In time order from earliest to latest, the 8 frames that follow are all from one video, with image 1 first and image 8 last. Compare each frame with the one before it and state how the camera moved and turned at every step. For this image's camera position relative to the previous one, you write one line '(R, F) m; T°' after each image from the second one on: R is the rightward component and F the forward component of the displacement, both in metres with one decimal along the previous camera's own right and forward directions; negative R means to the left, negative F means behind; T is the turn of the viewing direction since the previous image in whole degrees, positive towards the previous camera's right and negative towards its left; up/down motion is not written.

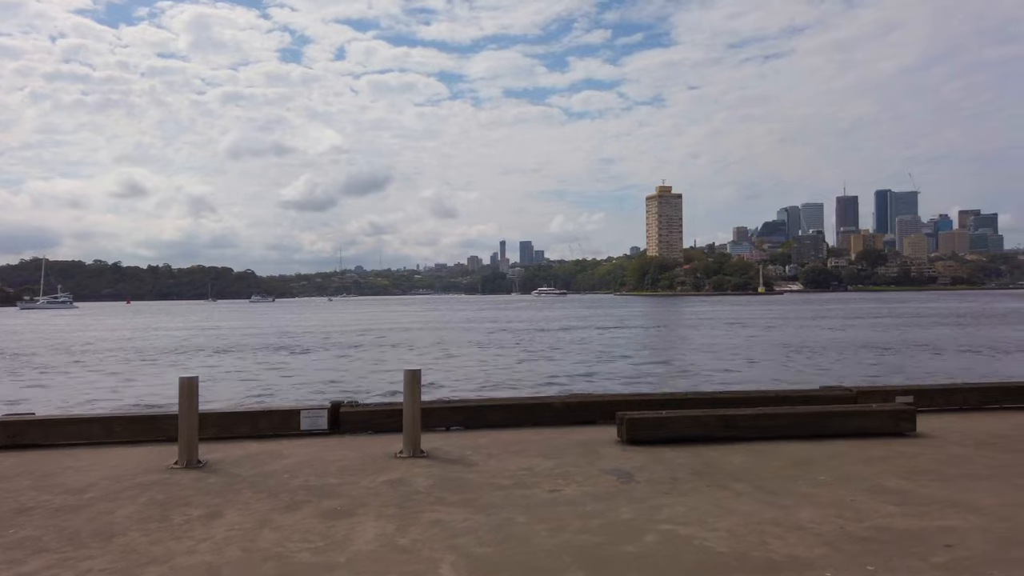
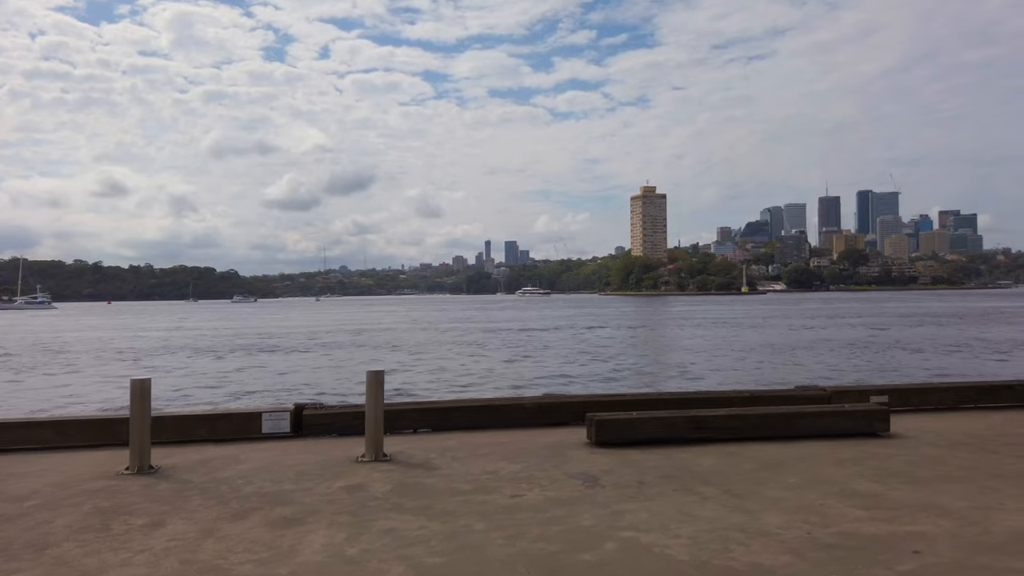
(+0.2, +0.2) m; +1°
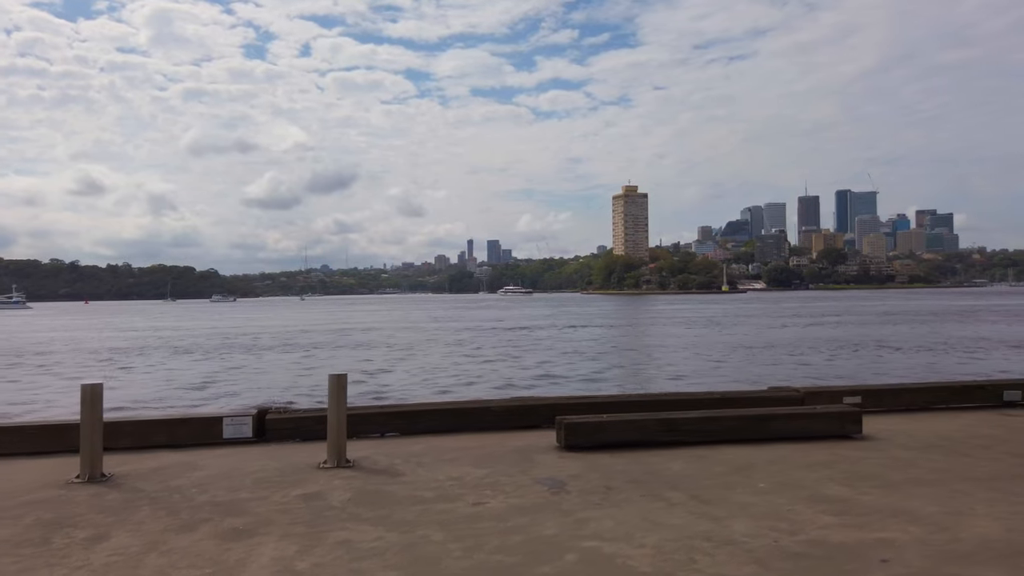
(+0.1, +0.2) m; +1°
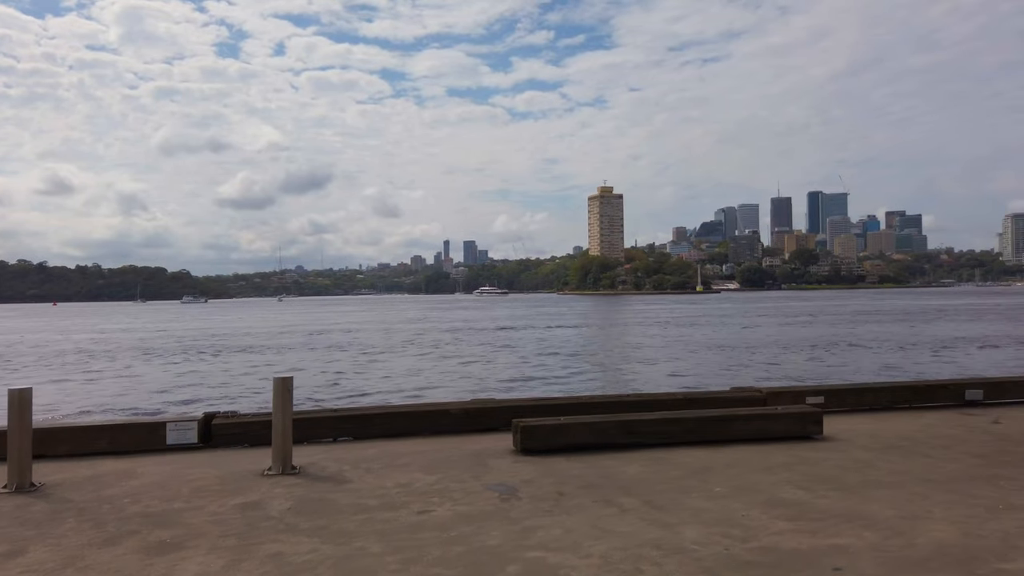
(+0.2, +0.2) m; +2°
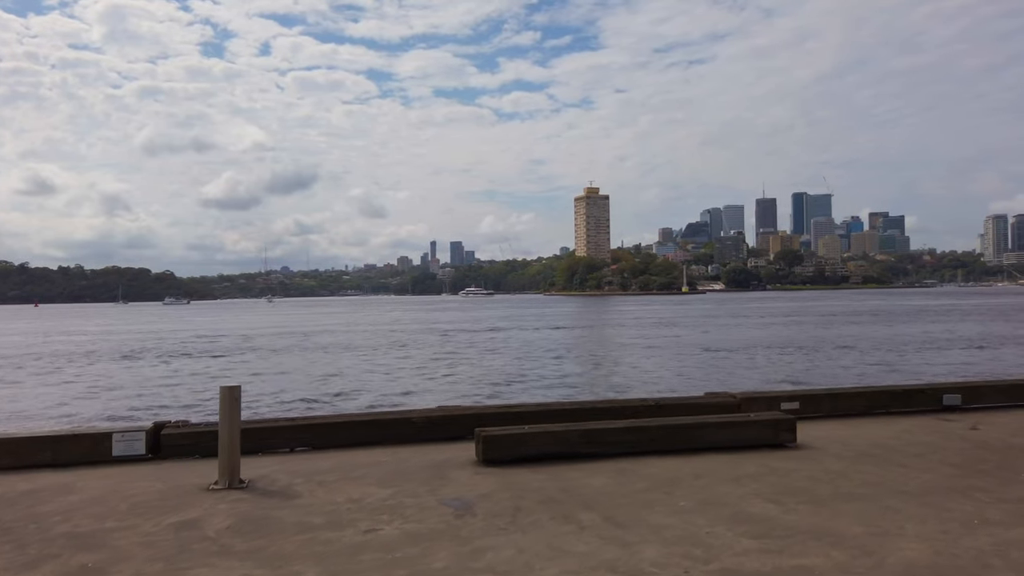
(+0.2, +0.3) m; +1°
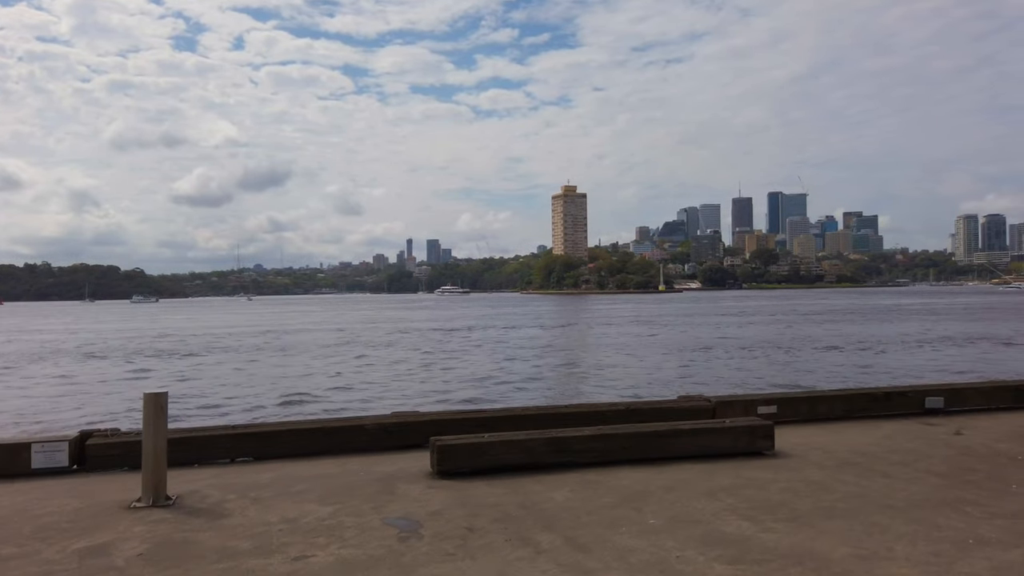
(+0.2, +0.5) m; +2°
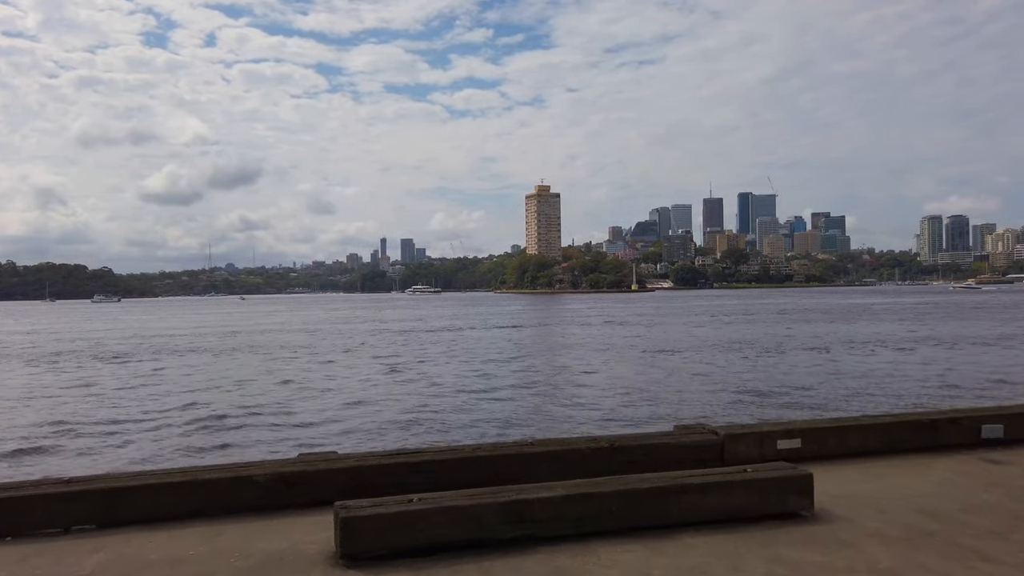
(+0.2, +1.8) m; +2°
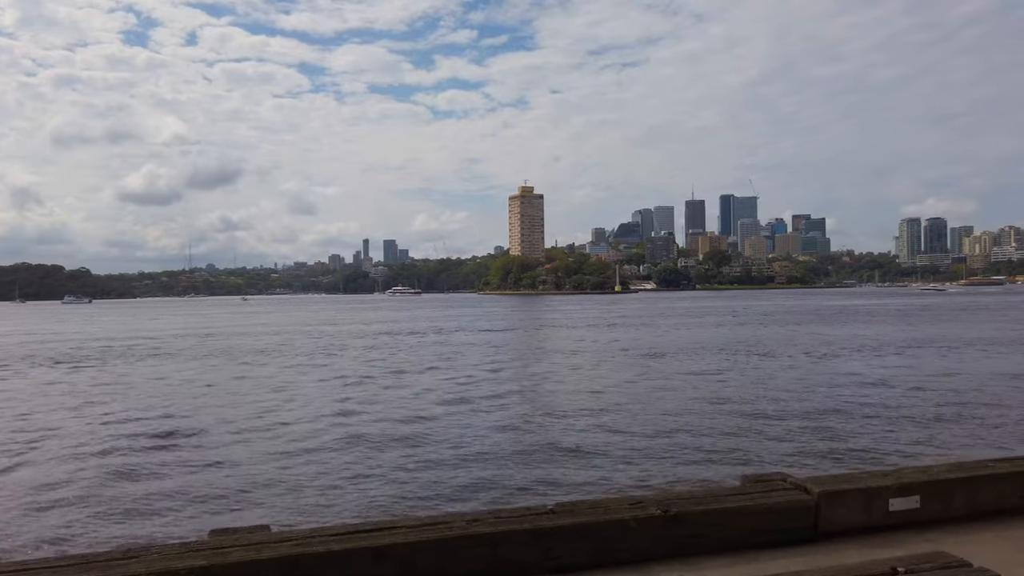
(-0.1, +1.6) m; +1°
